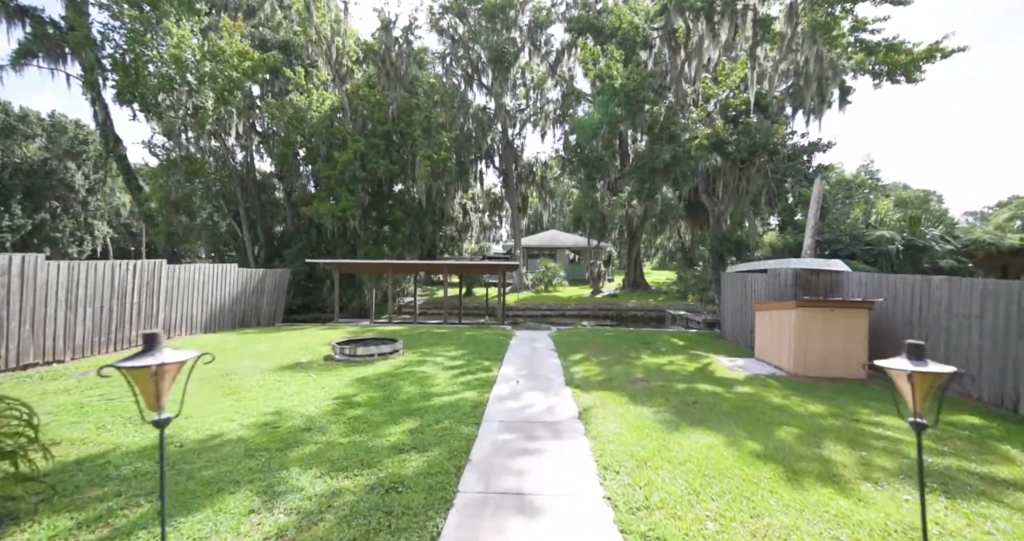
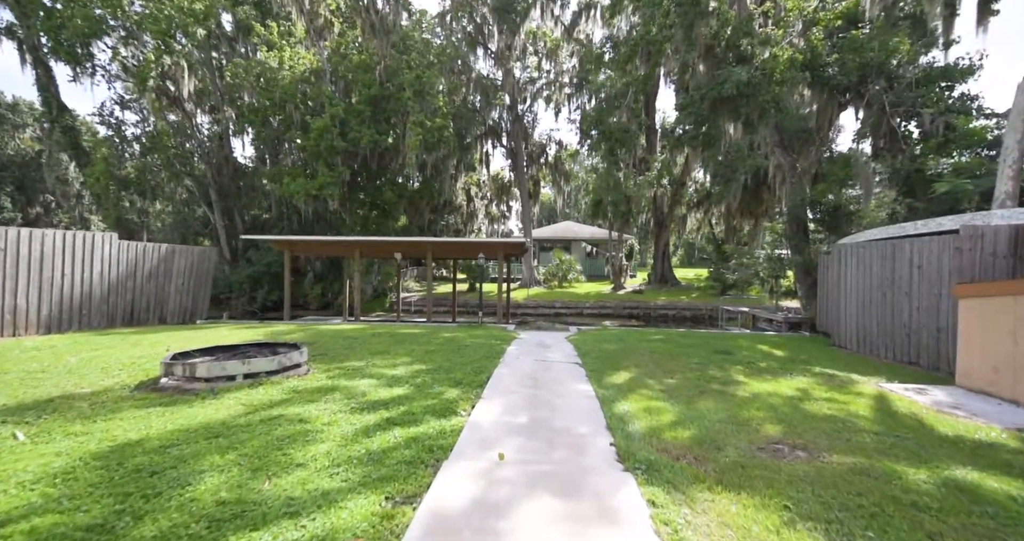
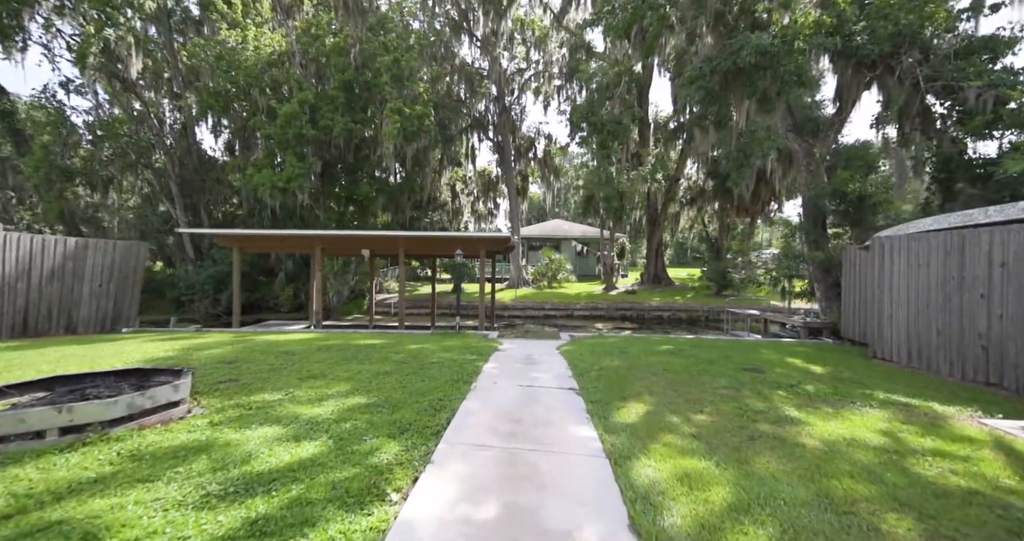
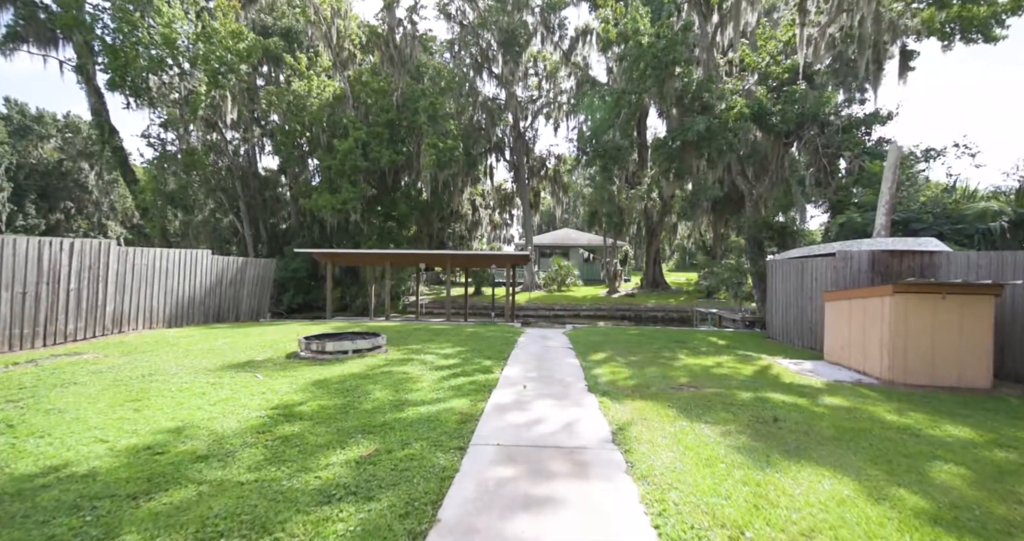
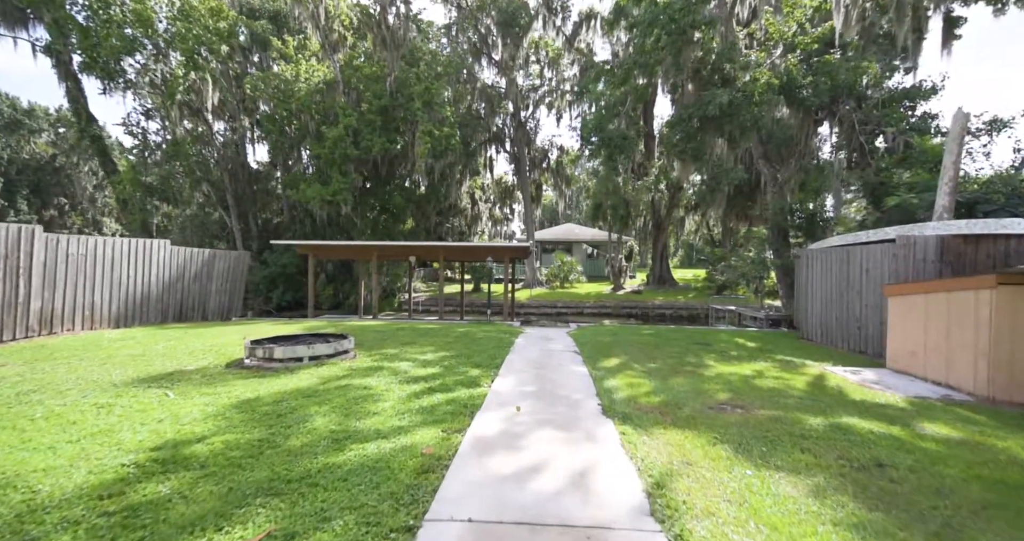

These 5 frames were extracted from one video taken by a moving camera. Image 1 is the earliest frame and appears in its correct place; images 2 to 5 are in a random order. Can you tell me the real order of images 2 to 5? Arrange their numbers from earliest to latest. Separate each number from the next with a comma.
4, 5, 2, 3
